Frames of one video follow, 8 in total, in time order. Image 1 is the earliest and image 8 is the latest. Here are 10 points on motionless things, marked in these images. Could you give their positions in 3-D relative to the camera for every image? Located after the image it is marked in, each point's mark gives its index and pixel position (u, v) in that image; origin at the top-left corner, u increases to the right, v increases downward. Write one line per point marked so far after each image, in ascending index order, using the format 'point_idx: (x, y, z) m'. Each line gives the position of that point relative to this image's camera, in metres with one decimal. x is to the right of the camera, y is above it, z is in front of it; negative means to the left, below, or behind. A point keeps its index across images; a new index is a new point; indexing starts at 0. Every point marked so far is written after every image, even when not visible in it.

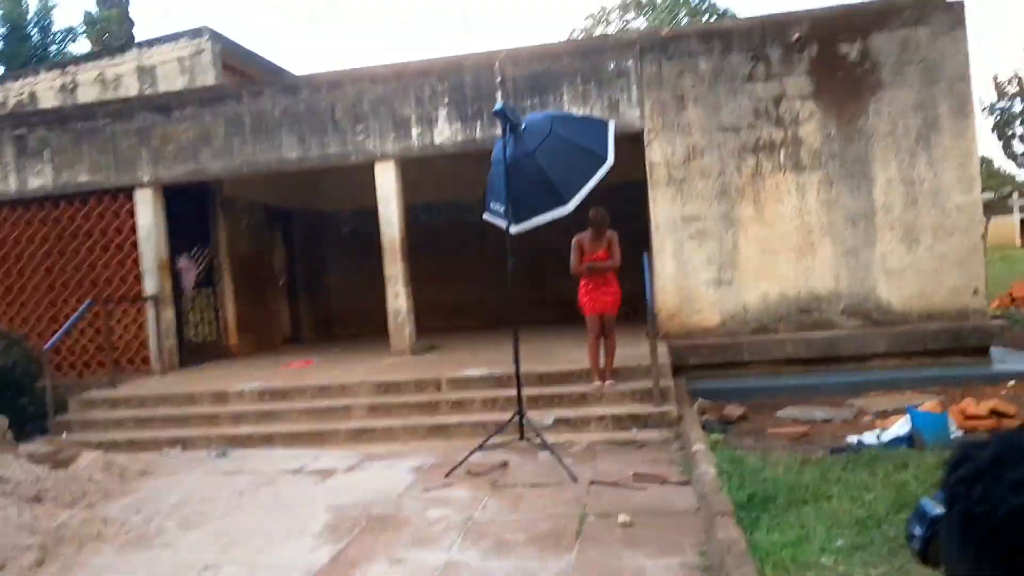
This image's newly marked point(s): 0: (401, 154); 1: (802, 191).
0: (-1.1, +1.3, +7.9) m
1: (+2.6, +0.9, +7.4) m
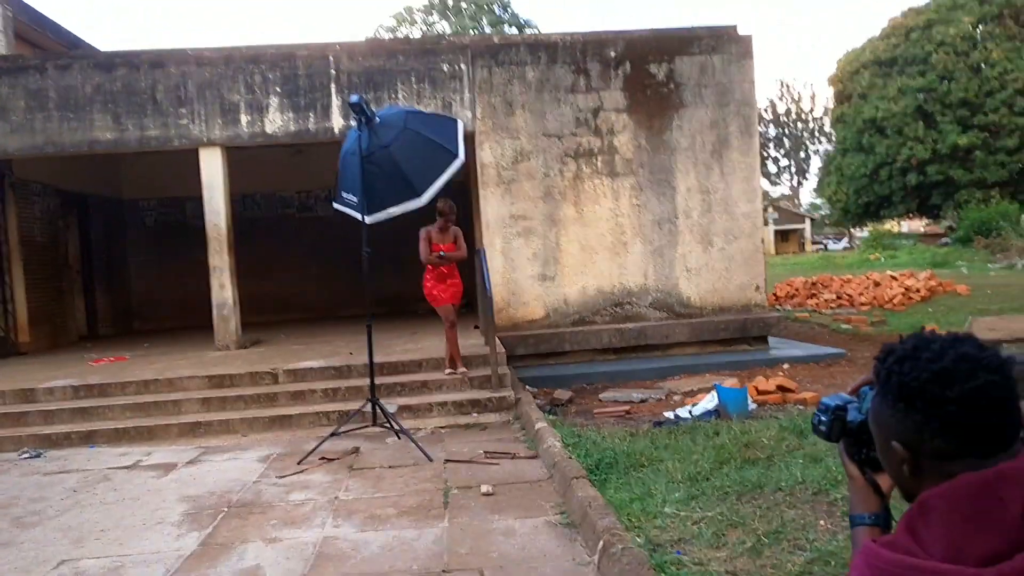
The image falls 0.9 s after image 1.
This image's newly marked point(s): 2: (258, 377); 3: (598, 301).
0: (-2.7, +1.4, +7.7) m
1: (+1.0, +0.9, +8.1) m
2: (-2.0, -0.7, +6.4) m
3: (+0.9, -0.1, +8.1) m
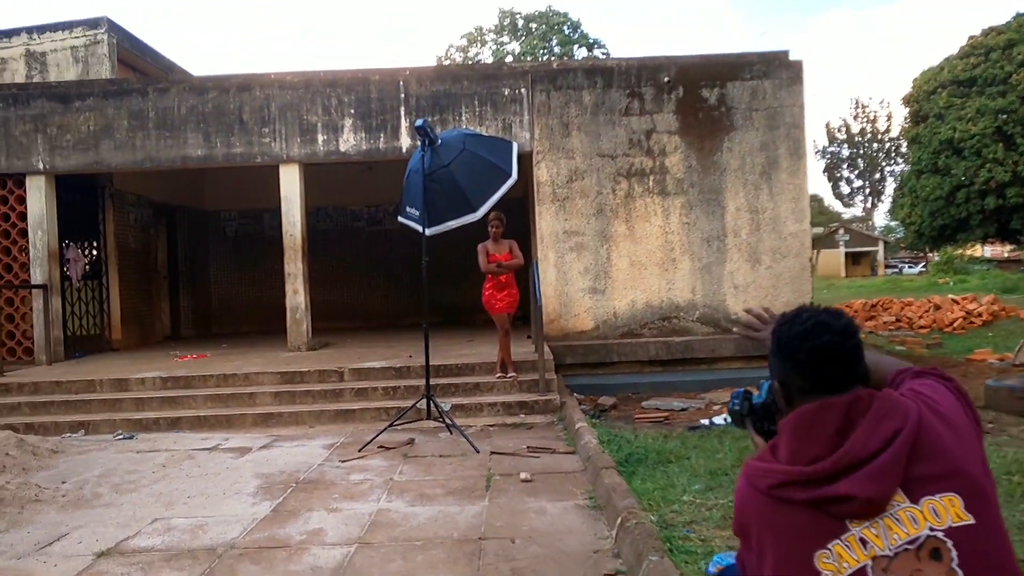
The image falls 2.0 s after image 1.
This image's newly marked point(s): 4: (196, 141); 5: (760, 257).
0: (-2.1, +1.3, +8.4) m
1: (+1.6, +0.8, +8.5) m
2: (-1.6, -0.7, +7.0) m
3: (+1.4, -0.3, +8.5) m
4: (-3.3, +1.5, +8.3) m
5: (+2.6, +0.3, +8.5) m
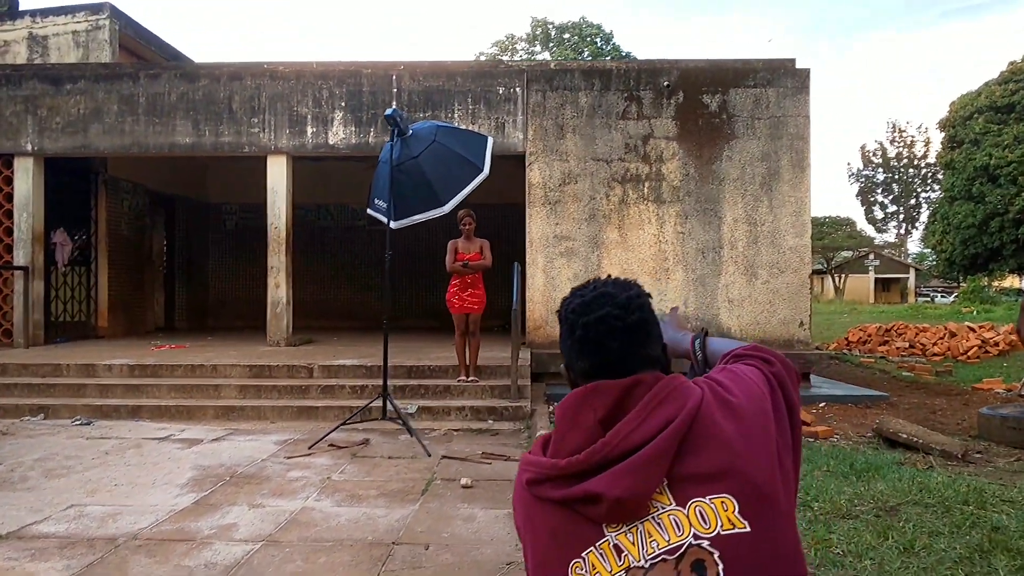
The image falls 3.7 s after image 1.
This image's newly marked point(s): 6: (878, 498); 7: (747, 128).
0: (-2.2, +1.4, +8.2) m
1: (+1.5, +0.7, +8.2) m
2: (-1.8, -0.7, +6.8) m
3: (+1.3, -0.4, +8.2) m
4: (-3.3, +1.6, +8.2) m
5: (+2.5, +0.2, +8.2) m
6: (+1.5, -0.9, +3.3) m
7: (+2.4, +1.6, +8.2) m
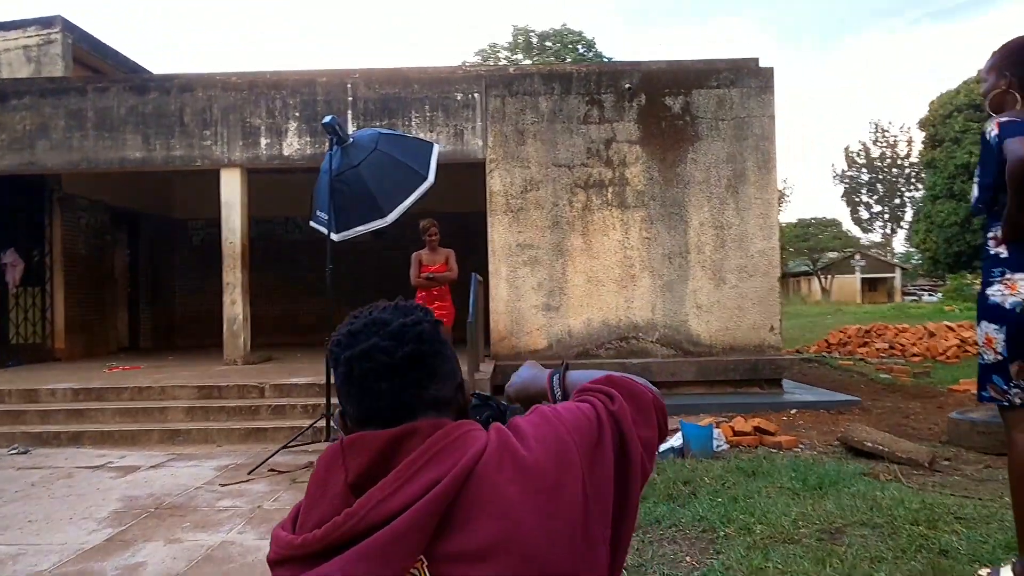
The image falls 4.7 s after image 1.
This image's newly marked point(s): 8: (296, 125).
0: (-2.6, +1.2, +8.0) m
1: (+1.1, +0.6, +8.0) m
2: (-2.2, -0.8, +6.6) m
3: (+0.9, -0.5, +8.0) m
4: (-3.7, +1.4, +8.0) m
5: (+2.1, +0.1, +8.0) m
6: (+1.2, -0.9, +3.1) m
7: (+2.0, +1.6, +8.0) m
8: (-2.1, +1.6, +8.0) m
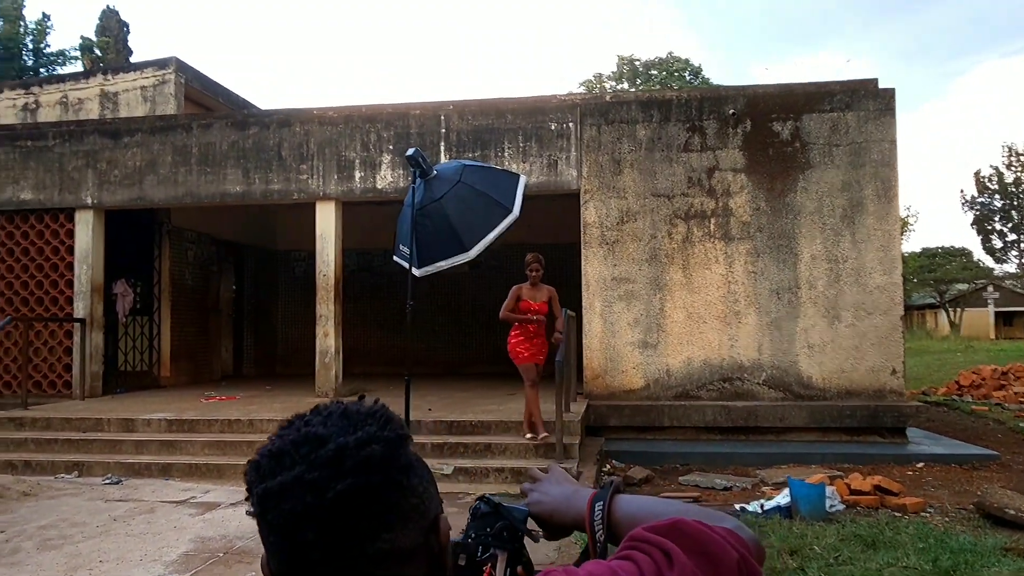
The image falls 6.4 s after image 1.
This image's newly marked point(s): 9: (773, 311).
0: (-1.7, +0.9, +8.0) m
1: (+2.0, +0.3, +7.5) m
2: (-1.4, -1.1, +6.4) m
3: (+1.8, -0.8, +7.5) m
4: (-2.8, +1.1, +8.2) m
5: (+3.0, -0.2, +7.4) m
6: (+1.4, -1.0, +2.6) m
7: (+2.9, +1.2, +7.4) m
8: (-1.2, +1.3, +7.9) m
9: (+2.4, -0.2, +7.4) m
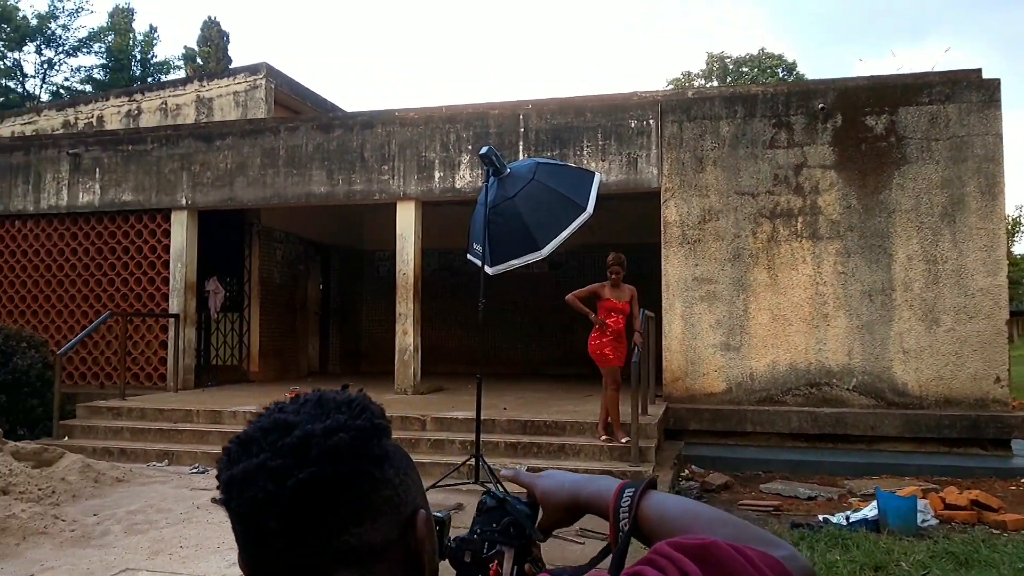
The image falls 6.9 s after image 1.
0: (-0.9, +0.9, +8.1) m
1: (+2.7, +0.2, +7.2) m
2: (-0.8, -1.1, +6.5) m
3: (+2.5, -0.8, +7.2) m
4: (-2.0, +1.1, +8.4) m
5: (+3.7, -0.2, +6.9) m
6: (+1.6, -1.0, +2.3) m
7: (+3.6, +1.2, +7.0) m
8: (-0.4, +1.3, +8.0) m
9: (+3.1, -0.2, +7.1) m
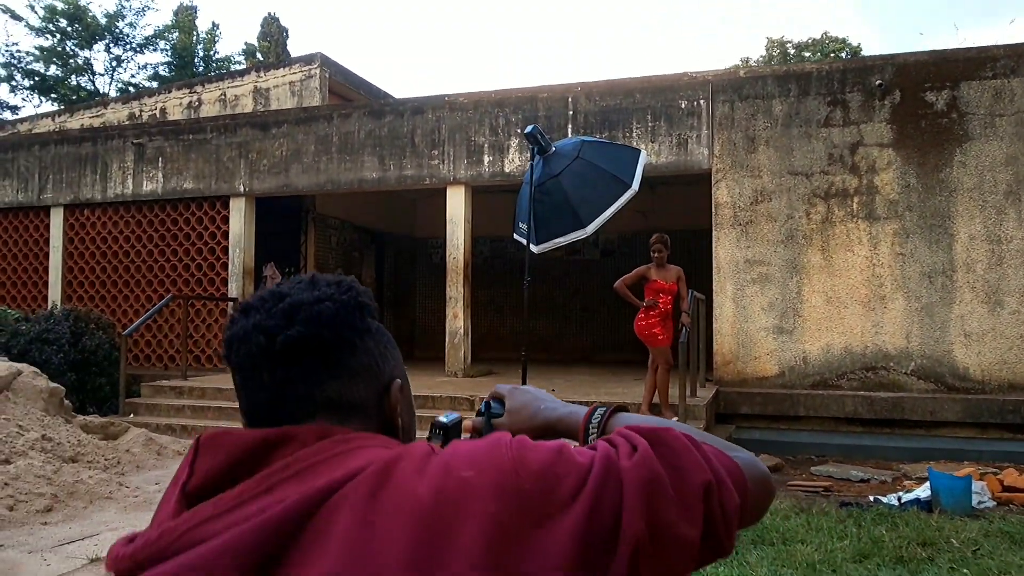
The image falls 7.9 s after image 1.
0: (-0.4, +1.1, +8.2) m
1: (+3.2, +0.4, +7.0) m
2: (-0.5, -0.9, +6.6) m
3: (+2.9, -0.7, +7.1) m
4: (-1.5, +1.3, +8.5) m
5: (+4.1, -0.1, +6.7) m
6: (+1.7, -0.9, +2.3) m
7: (+4.0, +1.4, +6.8) m
8: (+0.1, +1.5, +8.0) m
9: (+3.5, -0.1, +6.9) m
